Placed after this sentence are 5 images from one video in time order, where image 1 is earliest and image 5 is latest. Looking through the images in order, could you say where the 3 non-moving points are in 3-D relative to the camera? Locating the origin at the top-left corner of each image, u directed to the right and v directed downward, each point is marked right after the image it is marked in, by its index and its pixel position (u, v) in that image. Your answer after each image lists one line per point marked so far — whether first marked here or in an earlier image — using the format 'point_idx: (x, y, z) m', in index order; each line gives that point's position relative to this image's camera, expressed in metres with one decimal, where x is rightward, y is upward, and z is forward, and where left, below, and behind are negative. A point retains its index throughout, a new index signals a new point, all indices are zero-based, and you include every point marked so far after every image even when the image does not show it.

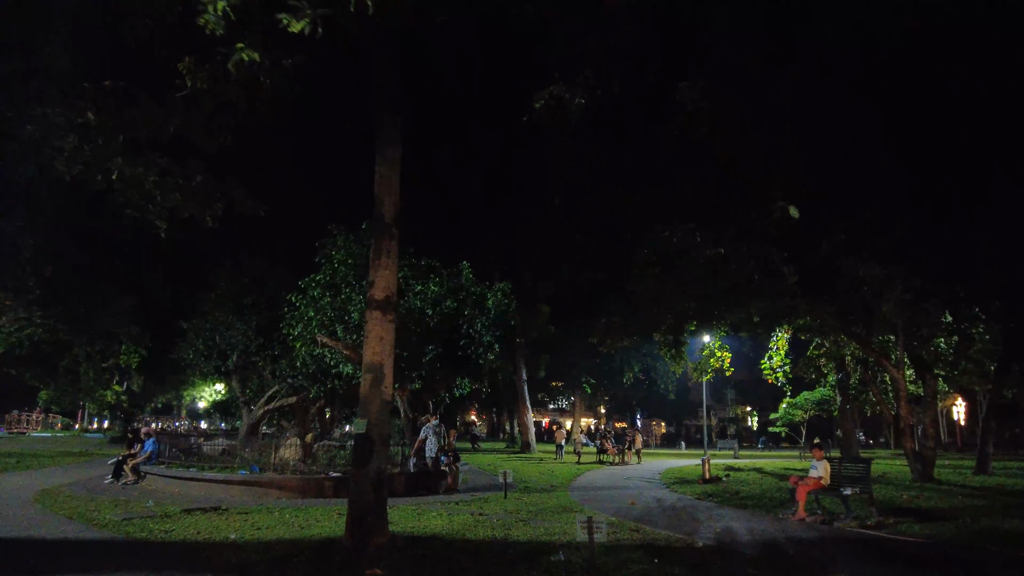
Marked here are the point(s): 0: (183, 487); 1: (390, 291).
0: (-8.3, -5.0, +16.6) m
1: (-1.9, 0.0, +10.1) m
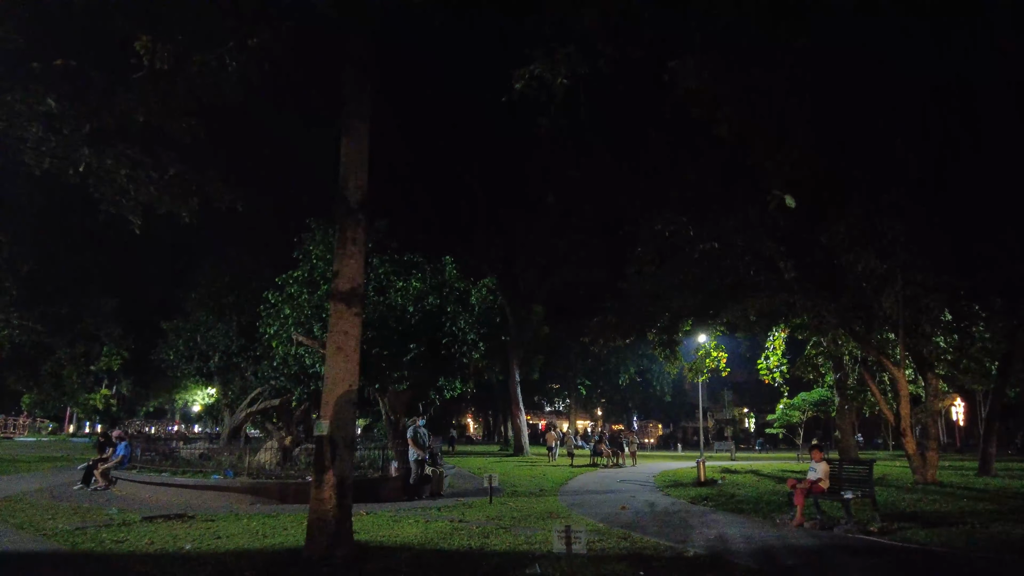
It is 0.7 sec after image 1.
0: (-8.6, -4.9, +15.9) m
1: (-2.2, +0.1, +9.4) m
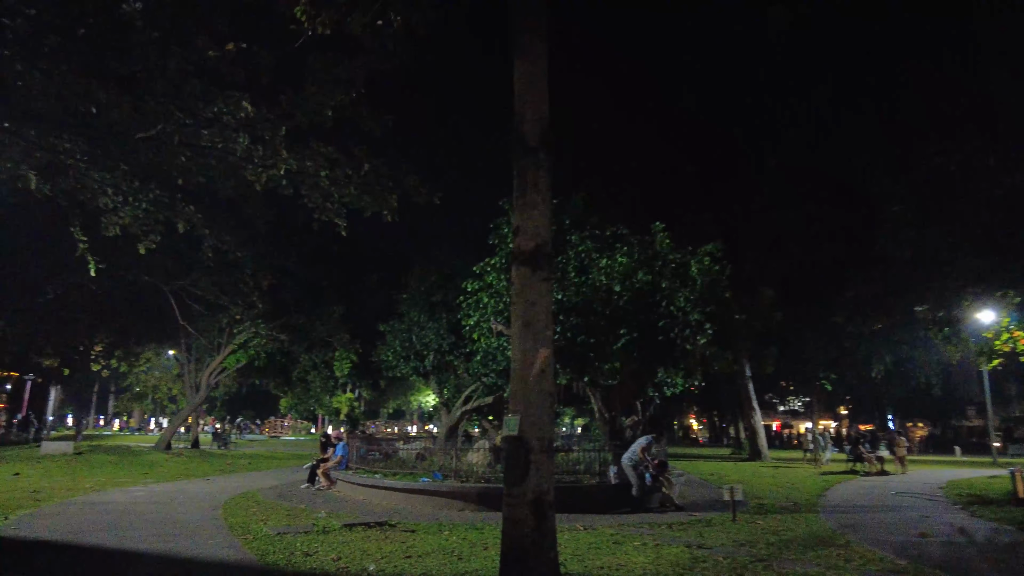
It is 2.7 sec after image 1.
0: (-3.4, -4.8, +15.5) m
1: (+0.3, +0.6, +7.3) m
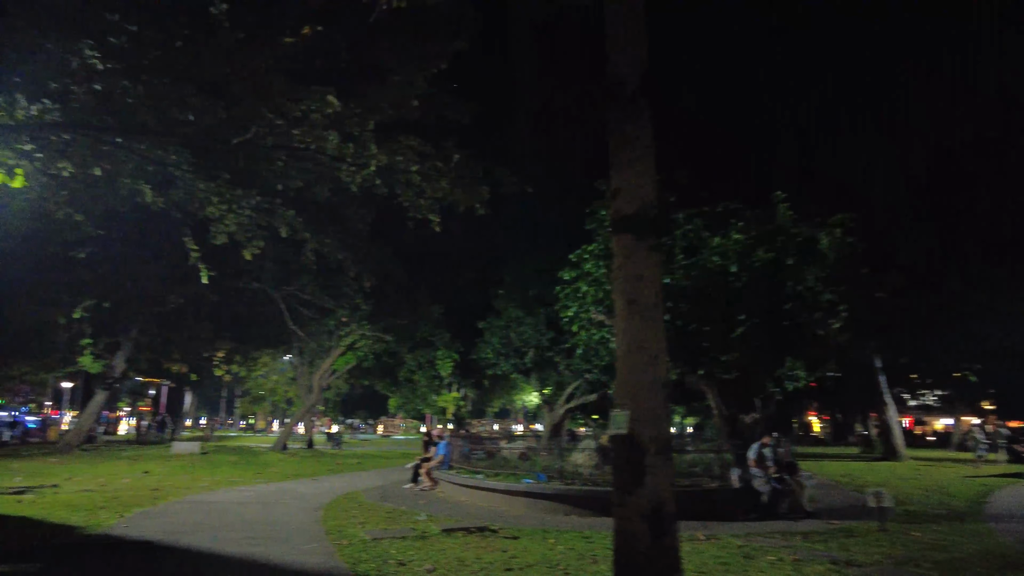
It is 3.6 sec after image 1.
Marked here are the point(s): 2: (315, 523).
0: (-1.0, -4.7, +14.9) m
1: (+1.3, +0.8, +6.3) m
2: (-3.2, -3.9, +10.9) m
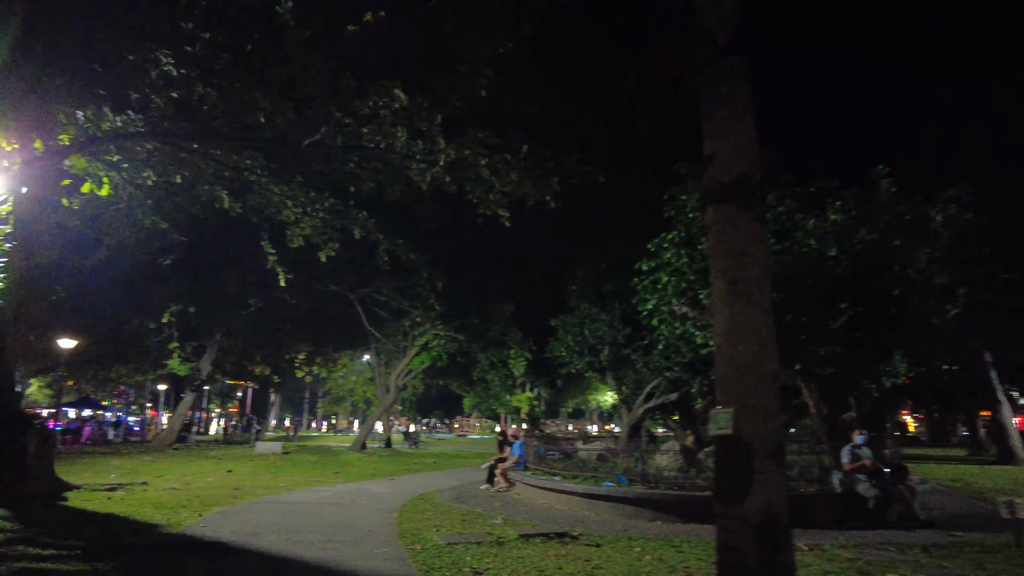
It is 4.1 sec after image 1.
0: (+0.7, -4.6, +14.3) m
1: (+1.9, +1.0, +5.5) m
2: (-2.0, -3.8, +10.6) m
